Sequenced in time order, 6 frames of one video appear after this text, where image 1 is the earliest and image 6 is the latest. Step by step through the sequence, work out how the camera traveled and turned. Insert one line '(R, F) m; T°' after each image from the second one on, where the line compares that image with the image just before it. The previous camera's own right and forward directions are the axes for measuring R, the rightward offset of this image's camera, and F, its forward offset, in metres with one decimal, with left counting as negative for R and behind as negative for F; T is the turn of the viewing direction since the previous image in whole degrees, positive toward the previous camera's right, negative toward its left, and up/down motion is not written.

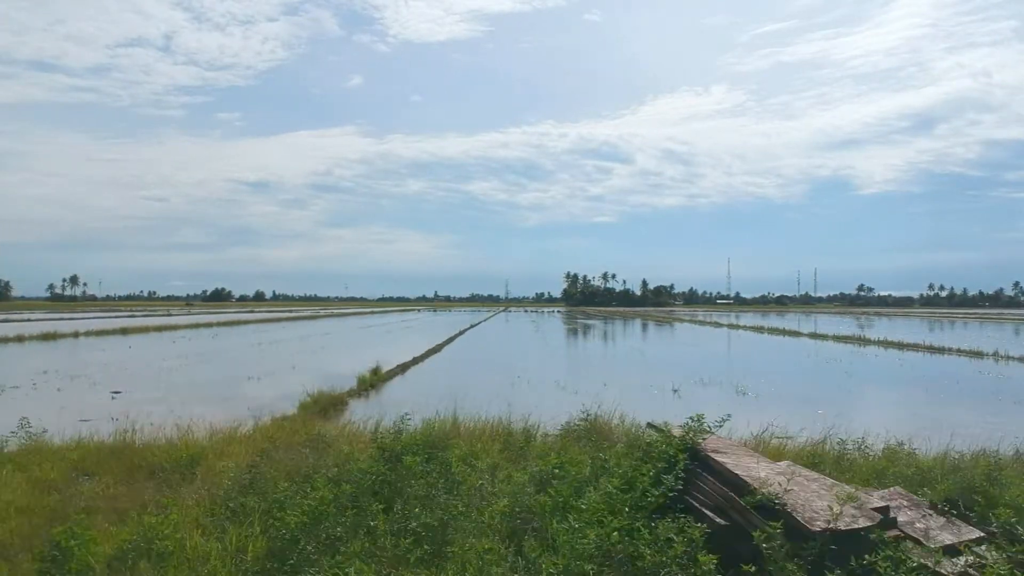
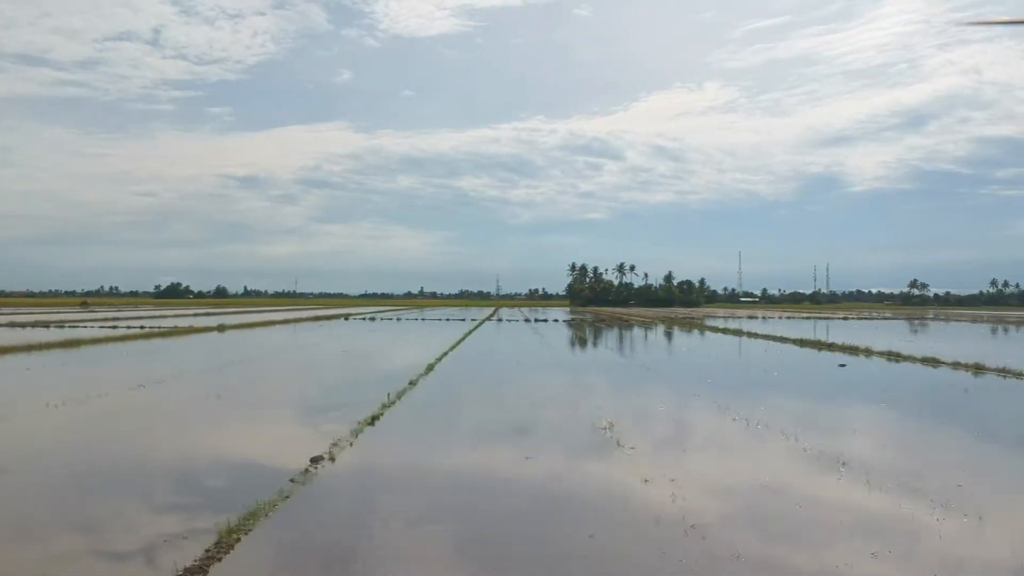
(-1.3, +2.7) m; +1°
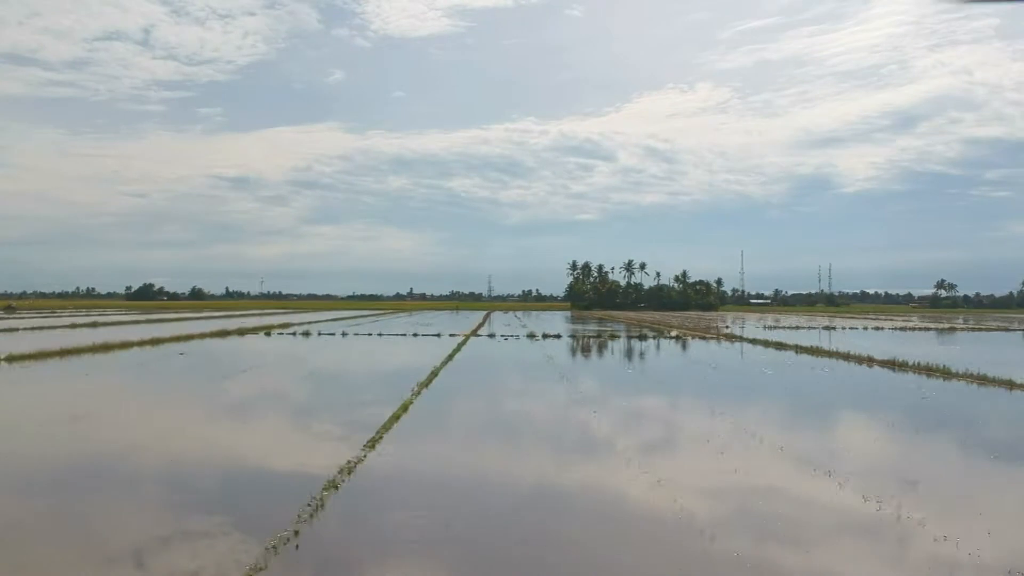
(-0.8, +1.4) m; +1°
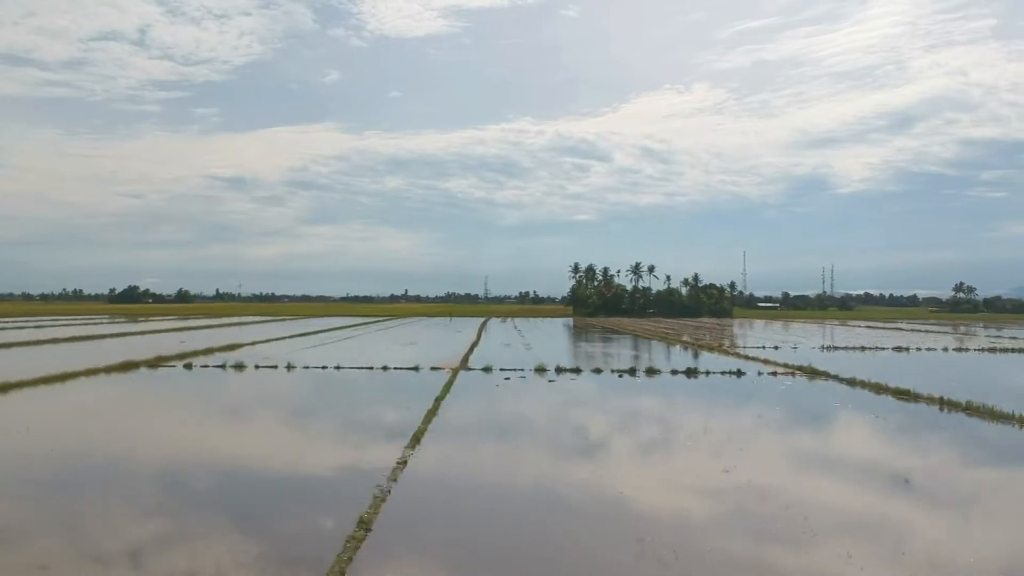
(-0.8, 0.0) m; 0°
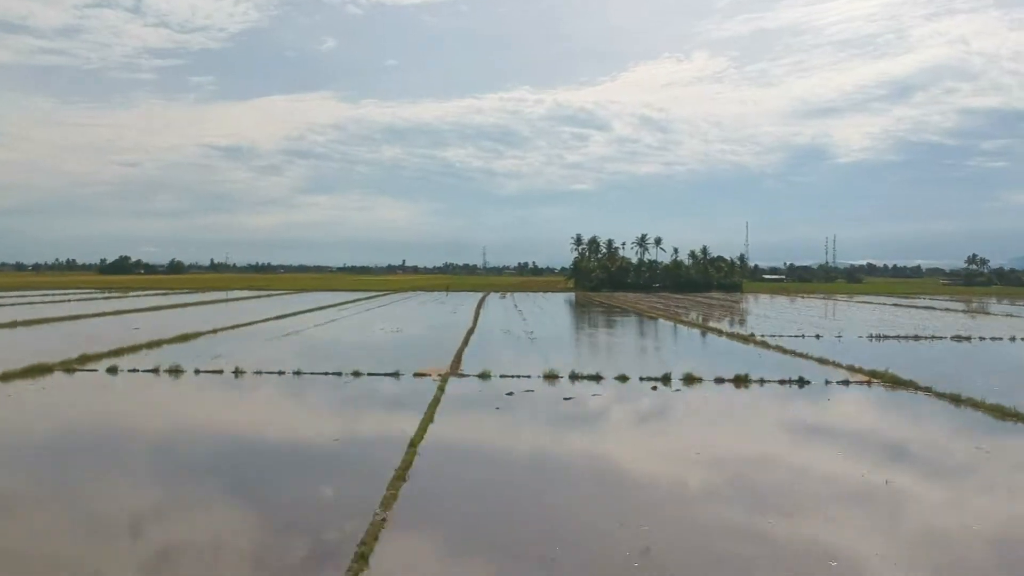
(-2.4, -4.0) m; 0°
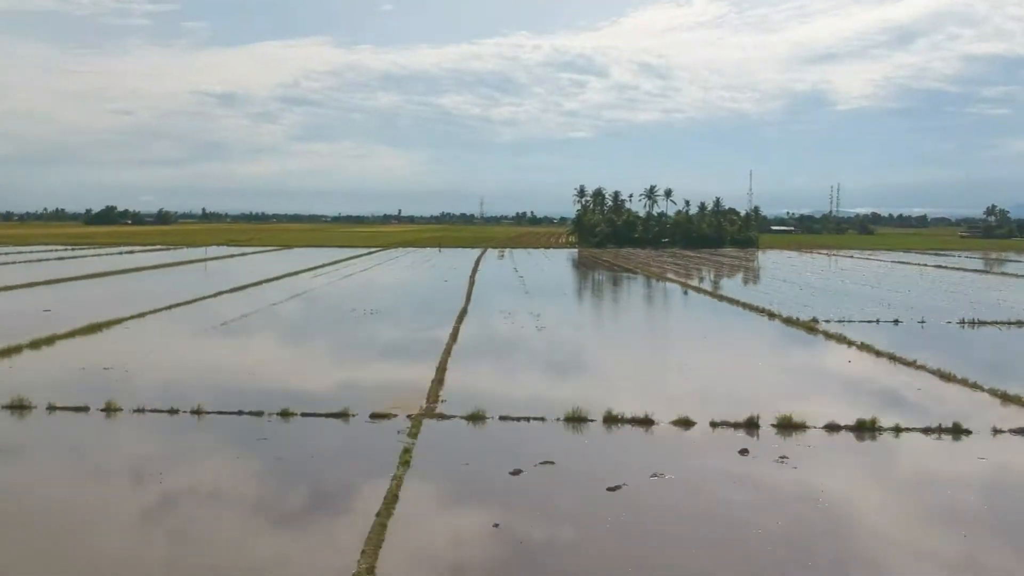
(0.0, +0.6) m; 0°
